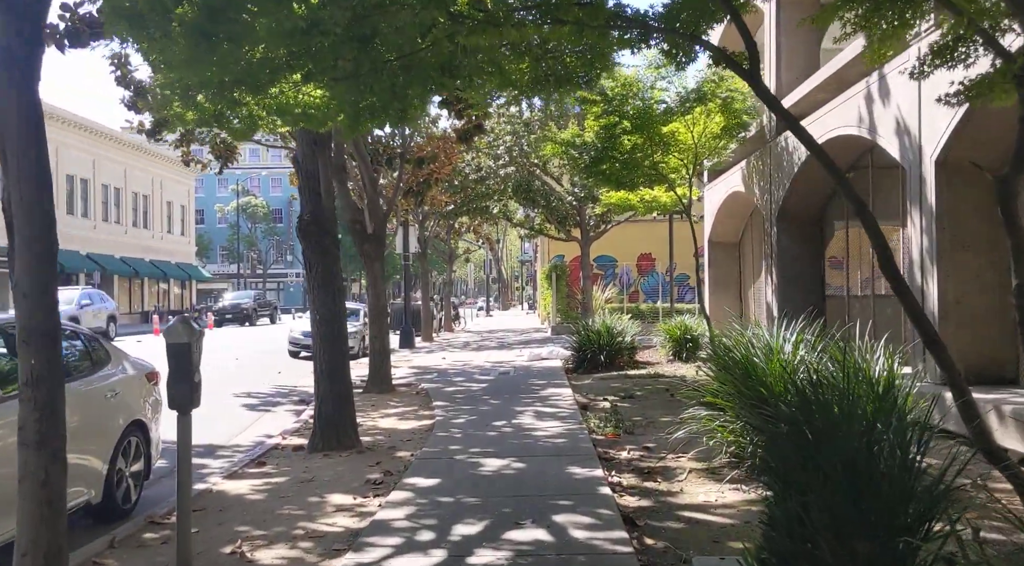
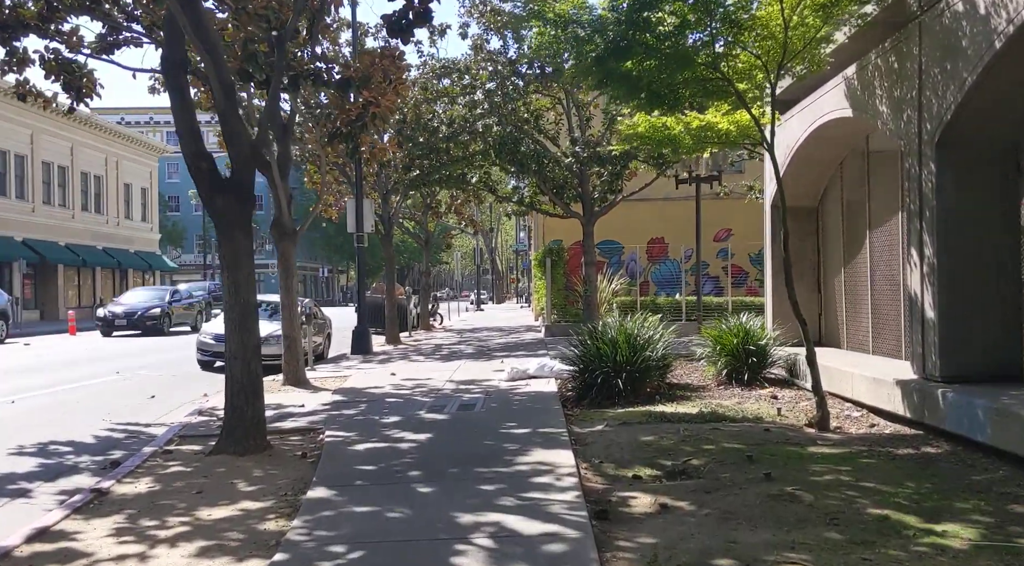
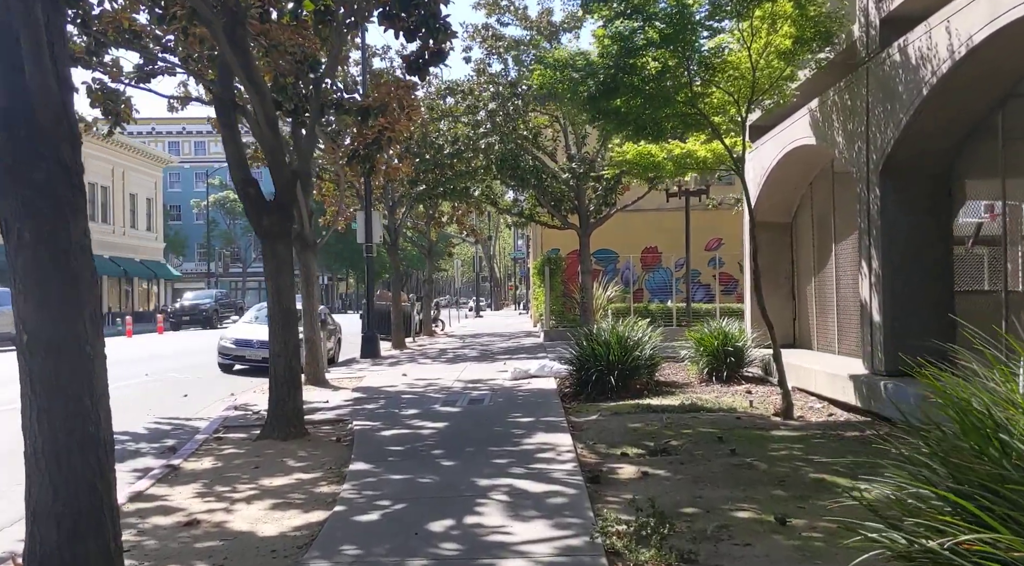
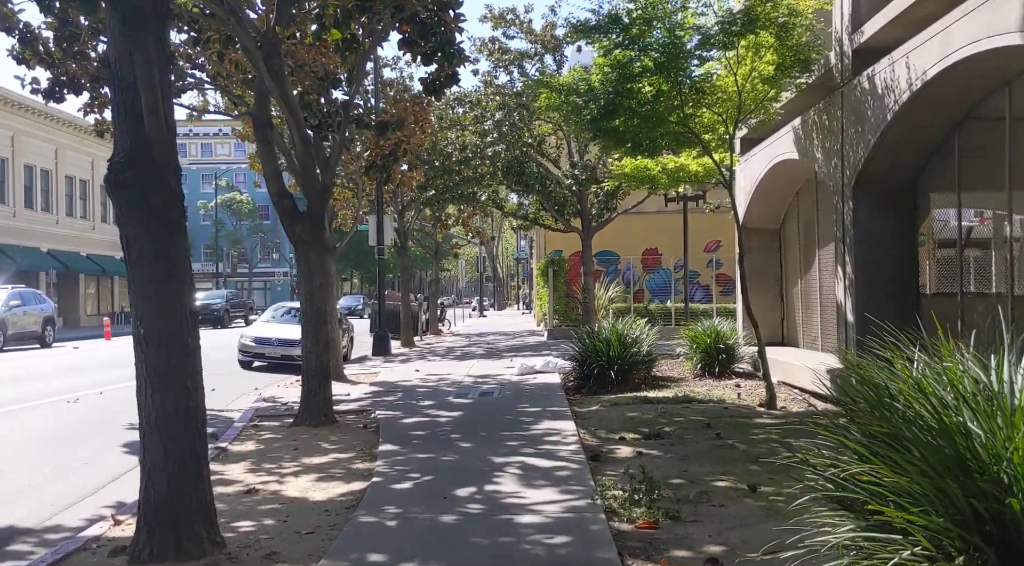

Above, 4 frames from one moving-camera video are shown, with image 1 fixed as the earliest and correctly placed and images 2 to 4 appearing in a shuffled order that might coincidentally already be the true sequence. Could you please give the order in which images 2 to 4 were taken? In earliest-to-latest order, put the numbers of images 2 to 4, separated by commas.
4, 3, 2
